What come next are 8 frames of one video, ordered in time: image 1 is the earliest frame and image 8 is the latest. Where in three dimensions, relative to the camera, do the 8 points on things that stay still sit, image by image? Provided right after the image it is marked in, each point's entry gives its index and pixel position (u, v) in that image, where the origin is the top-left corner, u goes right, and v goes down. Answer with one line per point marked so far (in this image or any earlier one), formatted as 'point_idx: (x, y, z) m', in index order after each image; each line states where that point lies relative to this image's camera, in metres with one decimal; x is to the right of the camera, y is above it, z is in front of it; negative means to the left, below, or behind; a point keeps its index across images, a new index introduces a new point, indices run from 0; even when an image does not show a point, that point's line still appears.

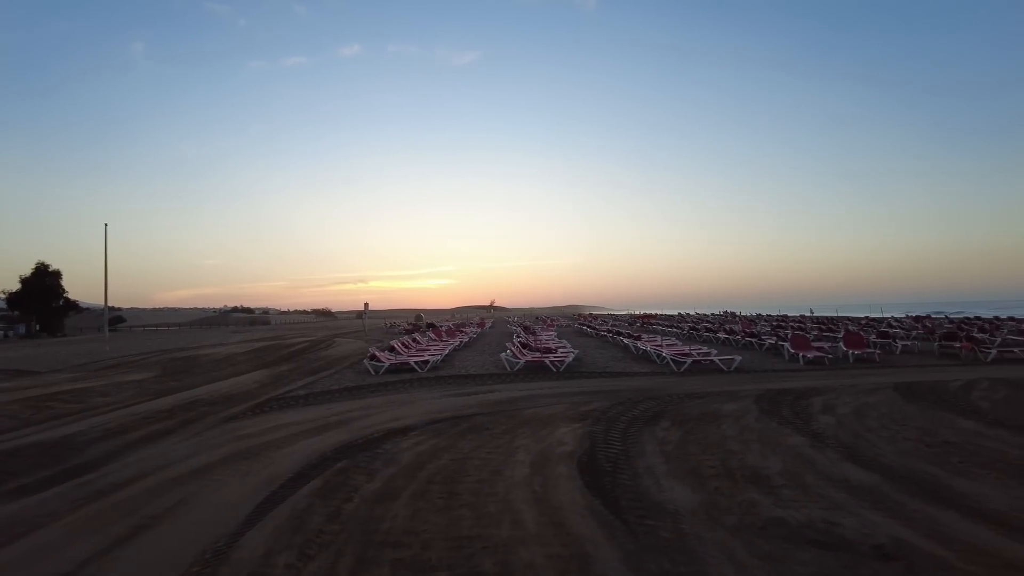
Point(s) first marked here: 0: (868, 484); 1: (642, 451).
0: (+3.3, -1.8, +5.5) m
1: (+1.6, -2.0, +7.2) m
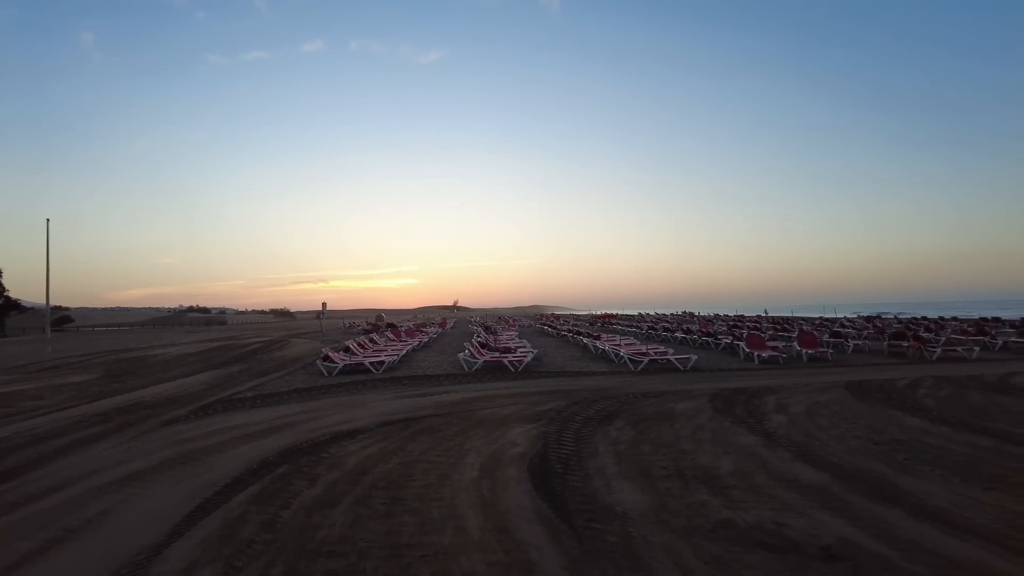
0: (+2.8, -1.8, +5.4) m
1: (+1.0, -2.0, +7.1) m
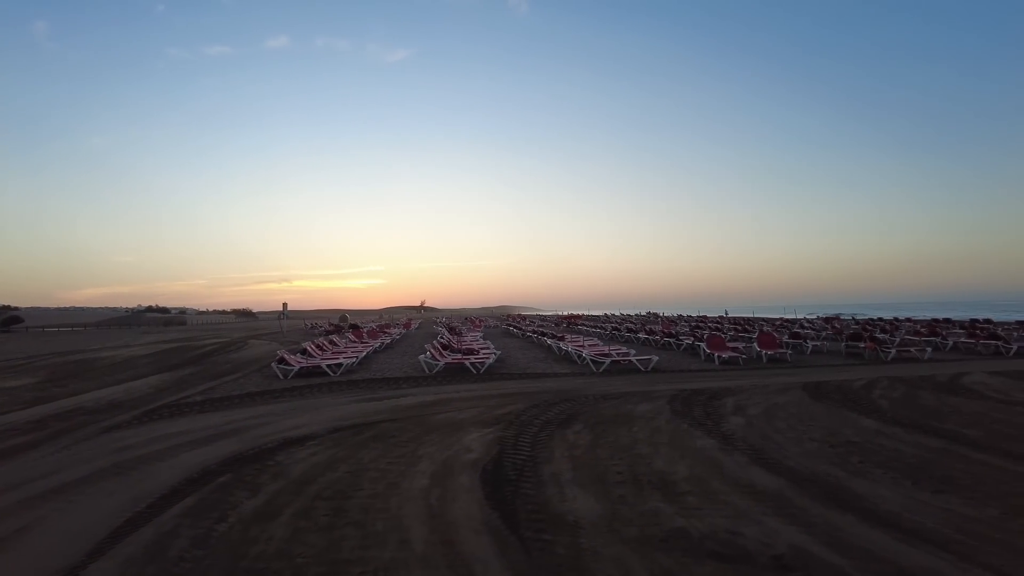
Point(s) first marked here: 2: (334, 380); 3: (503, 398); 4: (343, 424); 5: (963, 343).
0: (+2.4, -1.8, +5.3) m
1: (+0.5, -2.0, +6.9) m
2: (-4.5, -2.3, +14.6) m
3: (-0.2, -2.1, +10.9) m
4: (-2.8, -2.2, +9.6) m
5: (+13.6, -1.7, +17.5) m
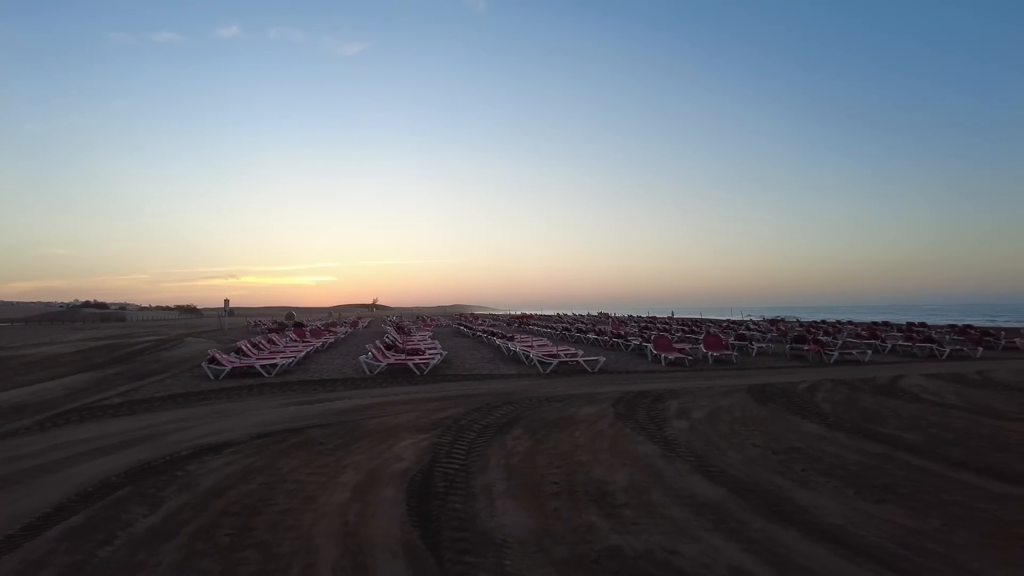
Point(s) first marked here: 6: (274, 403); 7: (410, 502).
0: (+1.7, -1.8, +5.1) m
1: (-0.3, -2.0, +6.5) m
2: (-5.8, -2.2, +13.8) m
3: (-1.2, -2.0, +10.4) m
4: (-3.7, -2.1, +8.9) m
5: (+12.0, -1.8, +18.1) m
6: (-4.5, -2.1, +11.0) m
7: (-1.0, -2.0, +5.5) m
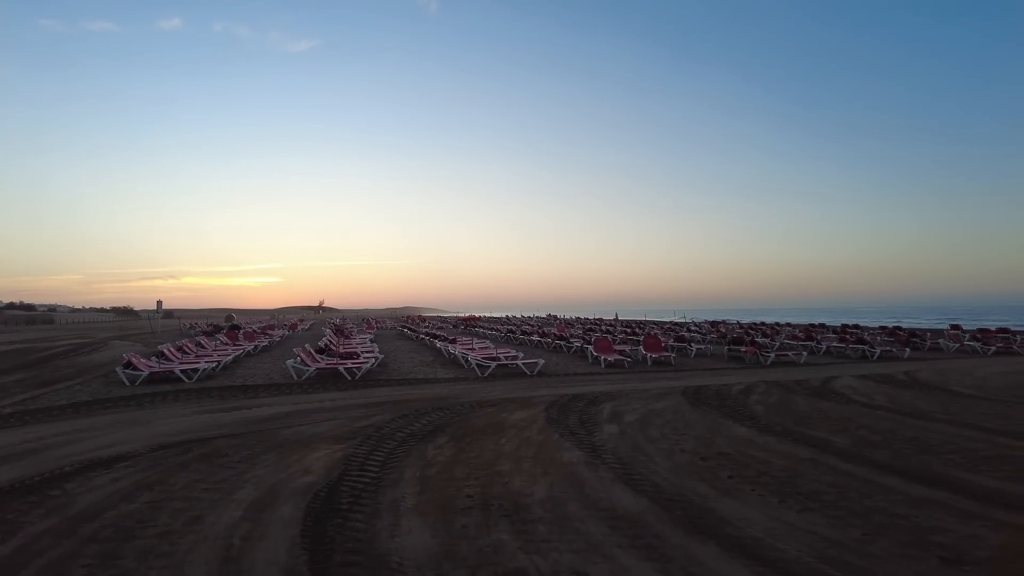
0: (+1.0, -1.8, +4.8) m
1: (-1.2, -1.9, +6.0) m
2: (-7.2, -2.2, +12.8) m
3: (-2.4, -2.0, +9.8) m
4: (-4.8, -2.1, +8.2) m
5: (+10.2, -1.9, +18.5) m
6: (-5.7, -2.1, +10.2) m
7: (-1.7, -2.0, +4.9) m
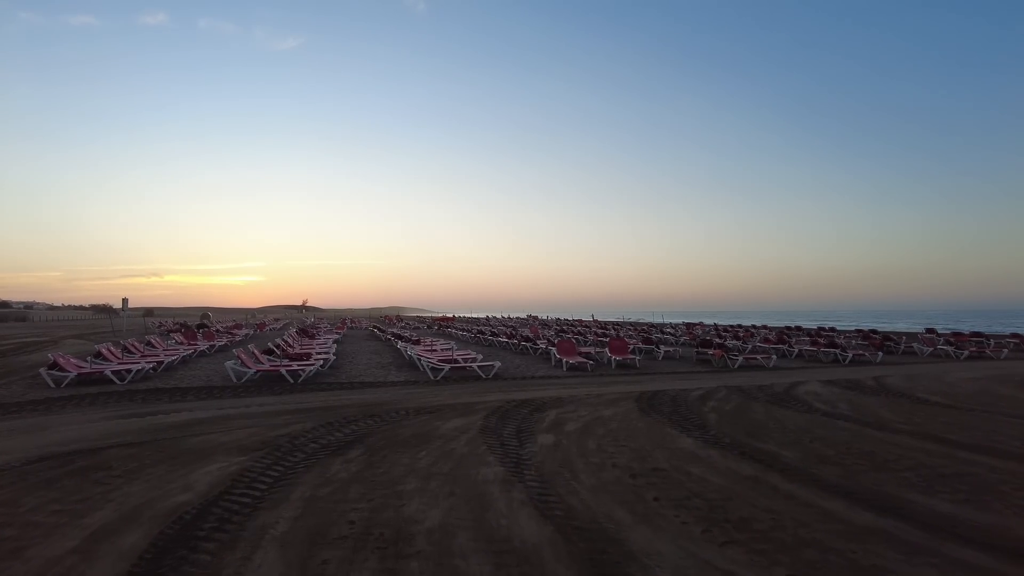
0: (+0.1, -1.8, +4.0) m
1: (-2.0, -1.9, +5.2) m
2: (-8.2, -2.1, +12.0) m
3: (-3.3, -1.9, +9.1) m
4: (-5.7, -2.0, +7.3) m
5: (+9.1, -1.9, +17.9) m
6: (-6.7, -2.0, +9.3) m
7: (-2.6, -1.9, +4.2) m
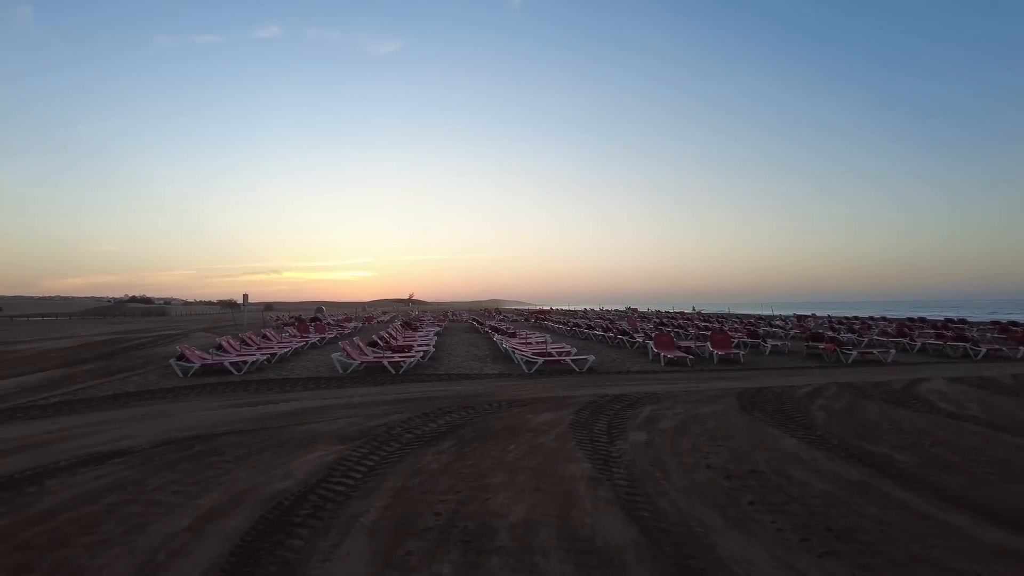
0: (+0.7, -1.7, +3.8) m
1: (-1.2, -1.8, +5.3) m
2: (-6.2, -2.0, +13.0) m
3: (-1.9, -1.8, +9.3) m
4: (-4.5, -2.0, +8.0) m
5: (+11.8, -1.6, +16.0) m
6: (-5.1, -2.0, +10.1) m
7: (-2.0, -1.9, +4.4) m
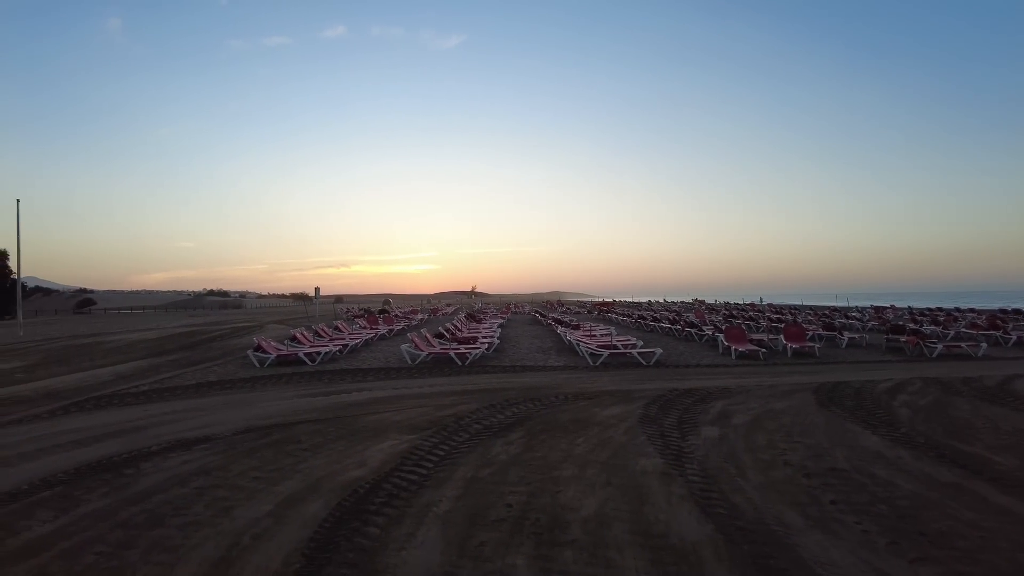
0: (+1.1, -1.6, +3.7) m
1: (-0.6, -1.8, +5.4) m
2: (-4.7, -1.9, +13.5) m
3: (-0.8, -1.7, +9.4) m
4: (-3.5, -1.9, +8.4) m
5: (+13.5, -1.3, +14.7) m
6: (-4.0, -1.9, +10.6) m
7: (-1.4, -1.8, +4.5) m
